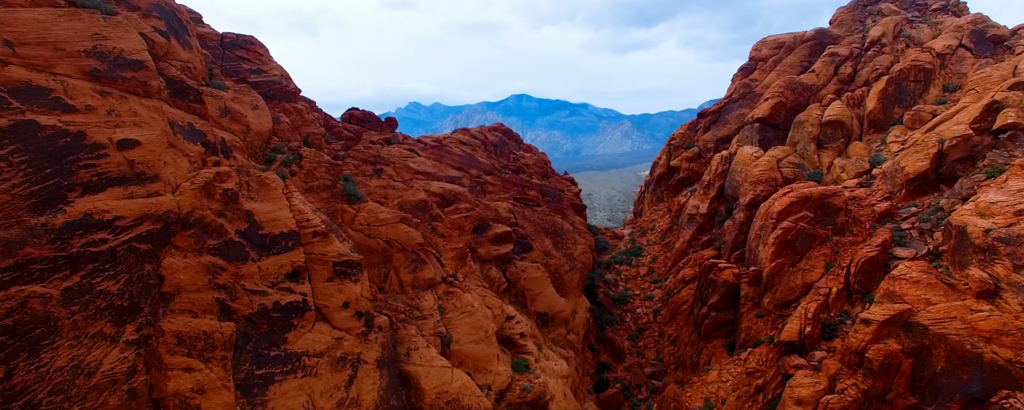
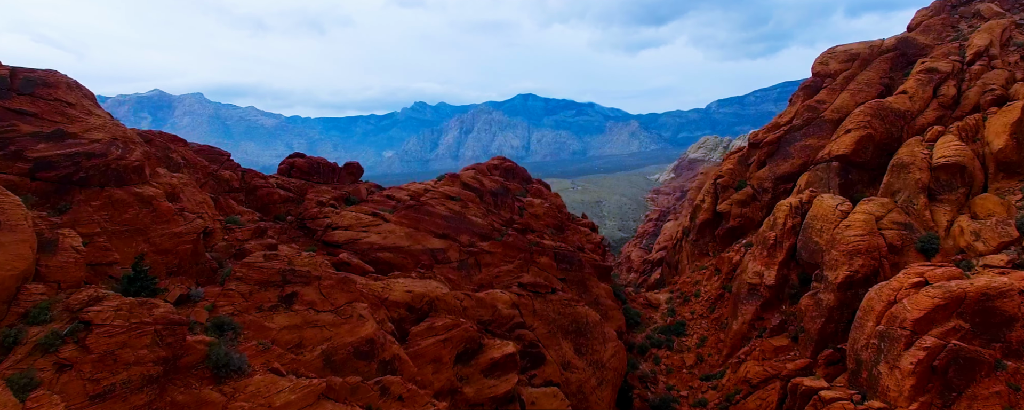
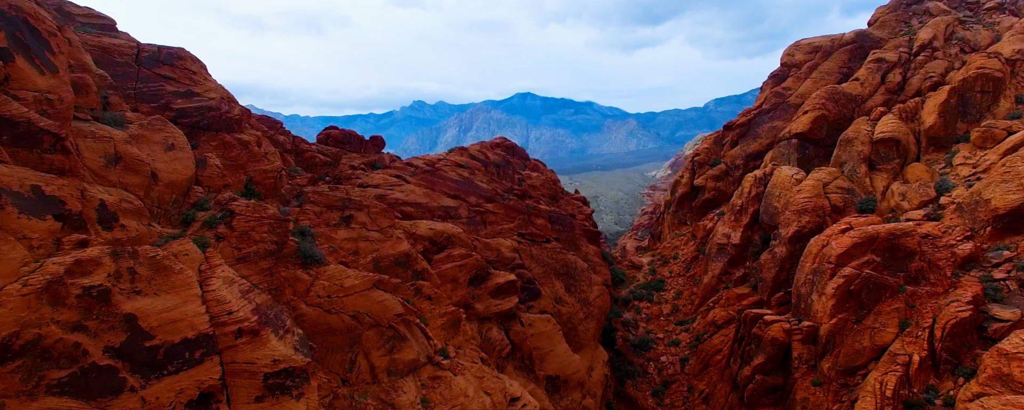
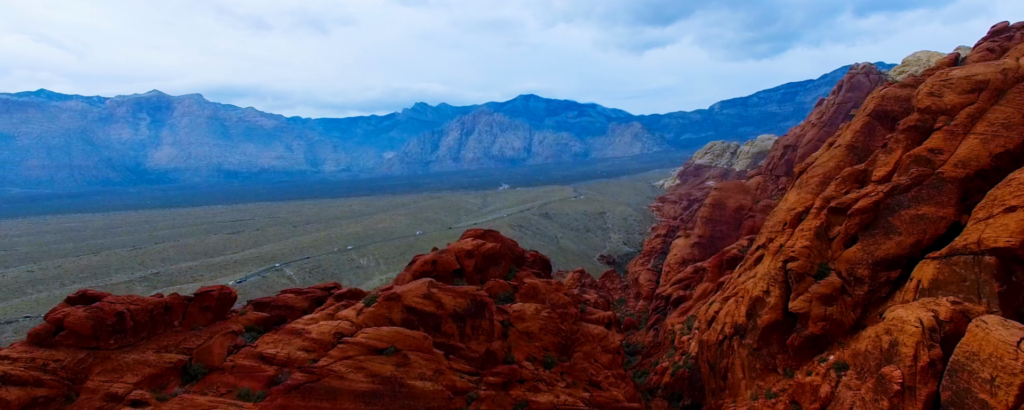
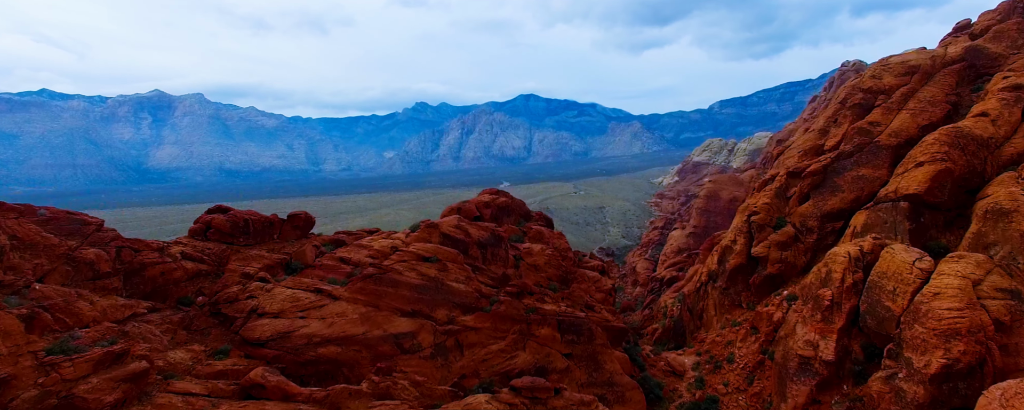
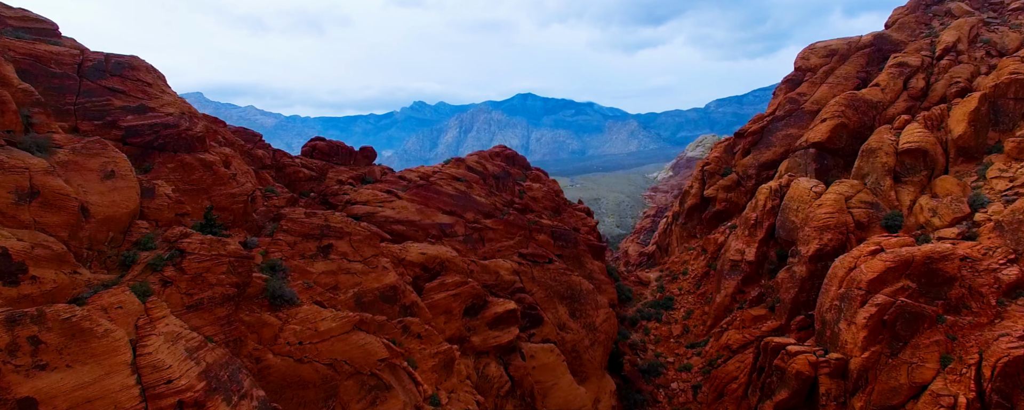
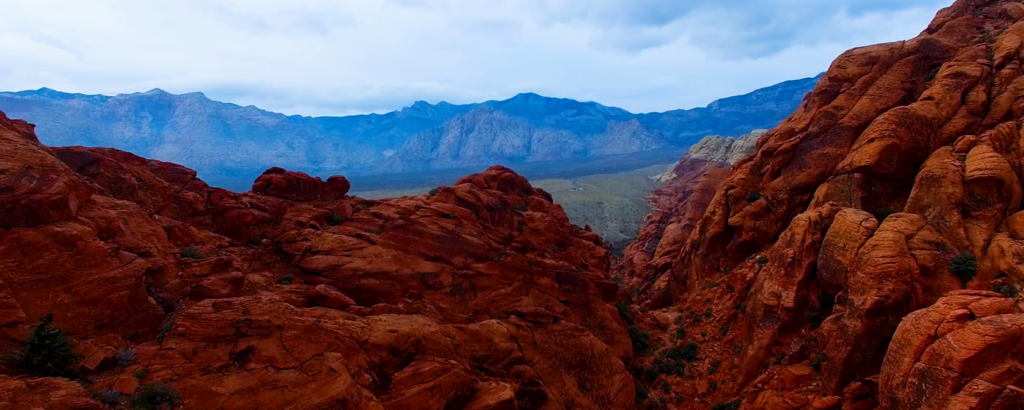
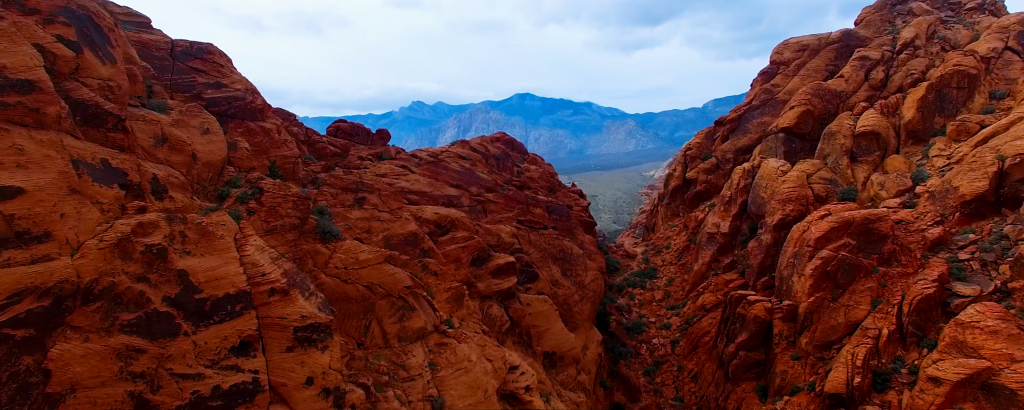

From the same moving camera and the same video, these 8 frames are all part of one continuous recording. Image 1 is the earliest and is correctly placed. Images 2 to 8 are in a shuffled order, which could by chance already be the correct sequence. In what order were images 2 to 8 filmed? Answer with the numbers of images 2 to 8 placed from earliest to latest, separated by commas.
8, 3, 6, 2, 7, 5, 4
